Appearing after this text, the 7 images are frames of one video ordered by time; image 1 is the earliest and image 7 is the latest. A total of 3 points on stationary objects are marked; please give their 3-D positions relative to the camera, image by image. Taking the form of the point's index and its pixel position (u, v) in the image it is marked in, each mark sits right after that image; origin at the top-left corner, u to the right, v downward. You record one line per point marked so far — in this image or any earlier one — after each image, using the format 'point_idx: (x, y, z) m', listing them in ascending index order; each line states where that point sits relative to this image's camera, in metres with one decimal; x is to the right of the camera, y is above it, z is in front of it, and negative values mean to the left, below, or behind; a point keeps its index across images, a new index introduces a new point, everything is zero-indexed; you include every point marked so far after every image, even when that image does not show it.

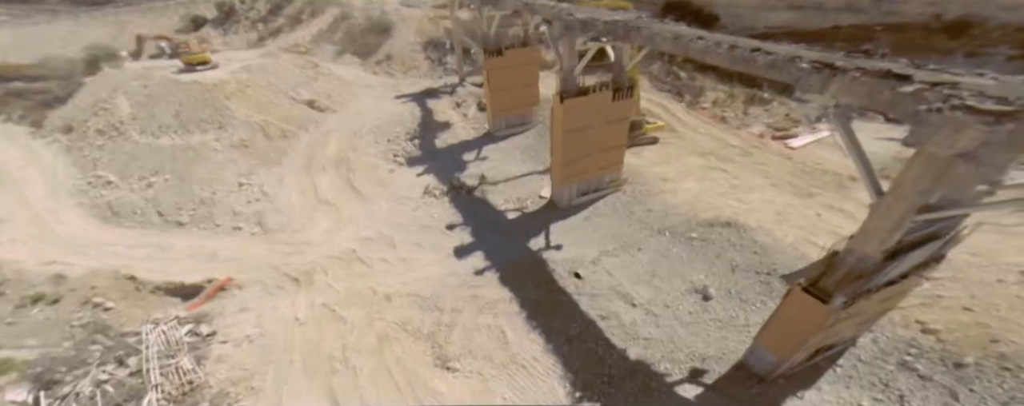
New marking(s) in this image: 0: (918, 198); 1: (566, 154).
0: (+3.5, +0.1, +3.6) m
1: (+1.3, +1.0, +9.0) m
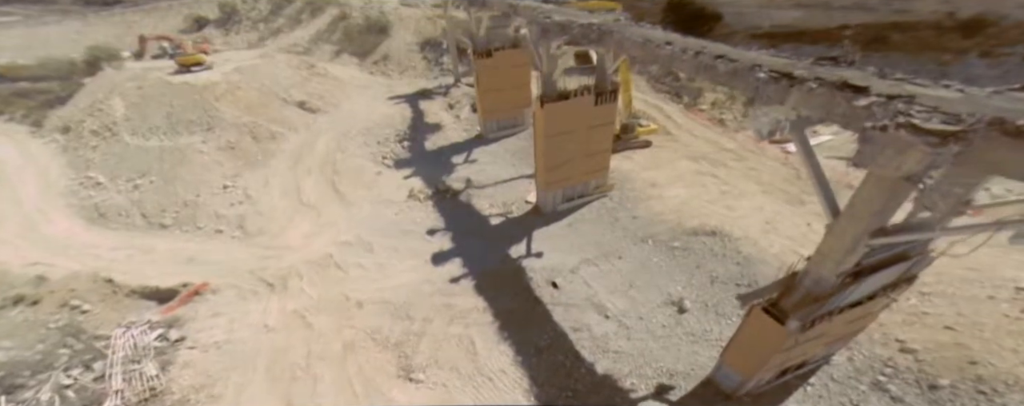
0: (+2.9, -0.1, +3.4) m
1: (+0.8, +0.9, +8.8) m
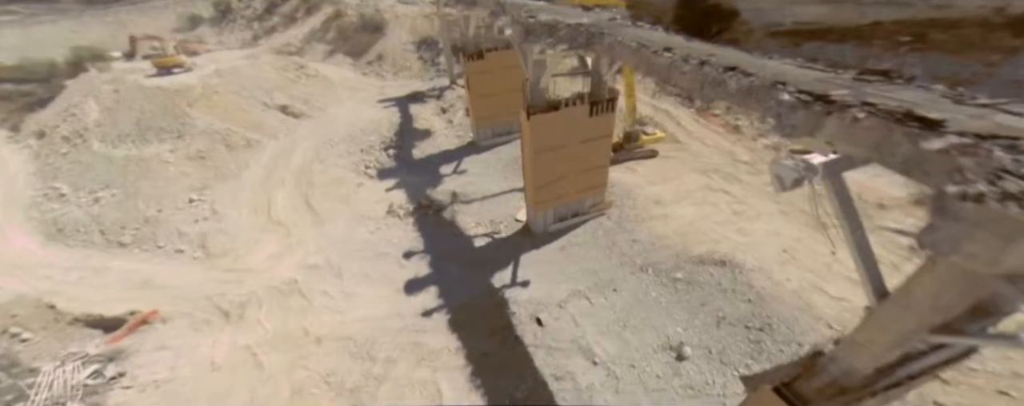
0: (+2.4, -0.6, +2.4) m
1: (+0.5, +0.5, +7.9) m
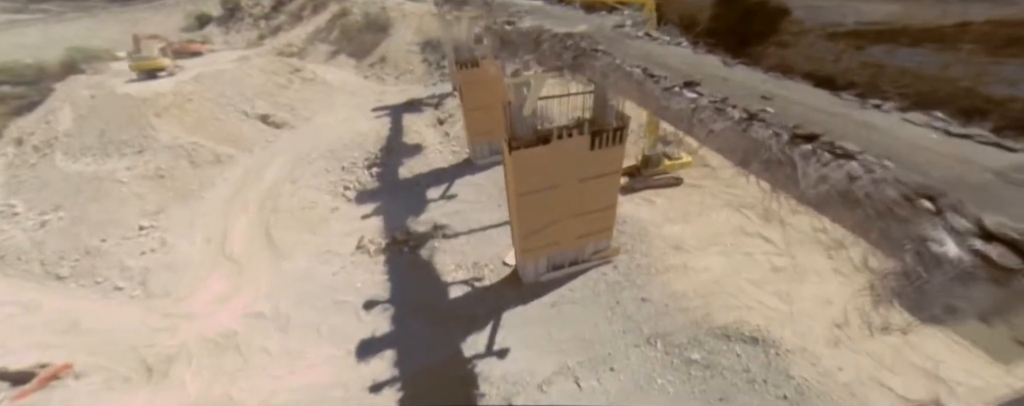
0: (+1.6, -1.5, +0.7) m
1: (+0.2, -0.3, +6.4) m
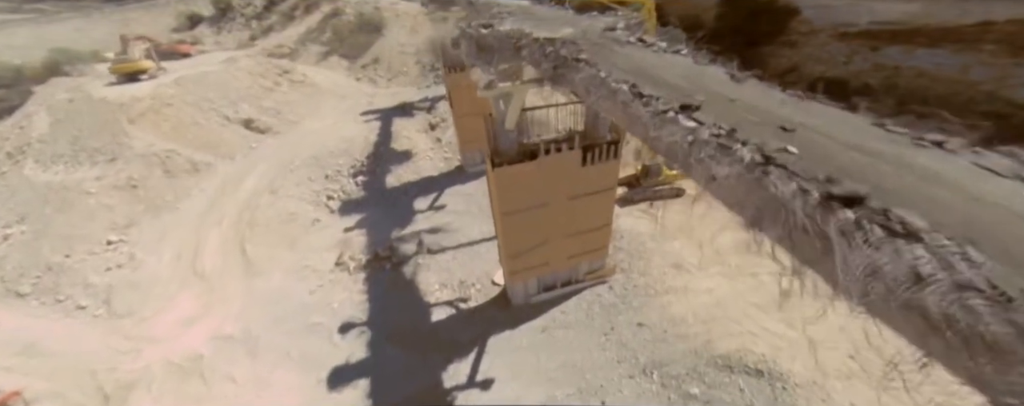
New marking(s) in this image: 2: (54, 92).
0: (+1.4, -1.8, +0.2) m
1: (0.0, -0.6, +5.8) m
2: (-12.3, +3.0, +11.2) m
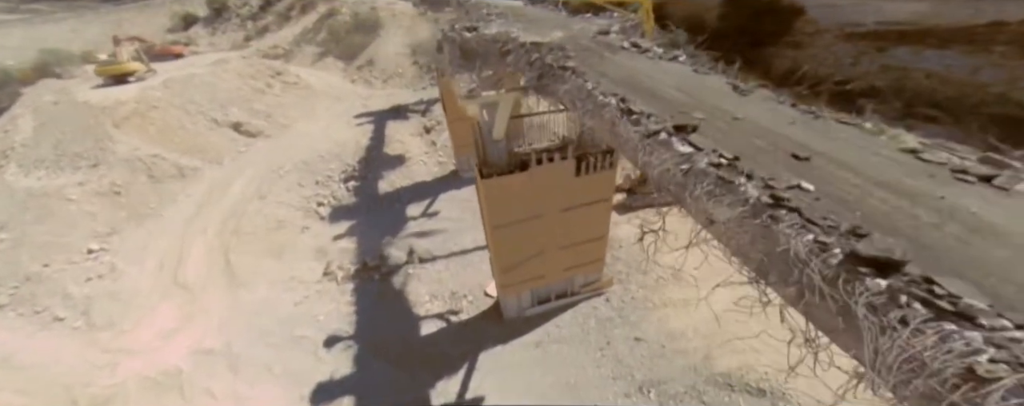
0: (+1.2, -2.0, -0.1) m
1: (-0.2, -0.7, +5.6) m
2: (-12.4, +2.9, +11.0) m
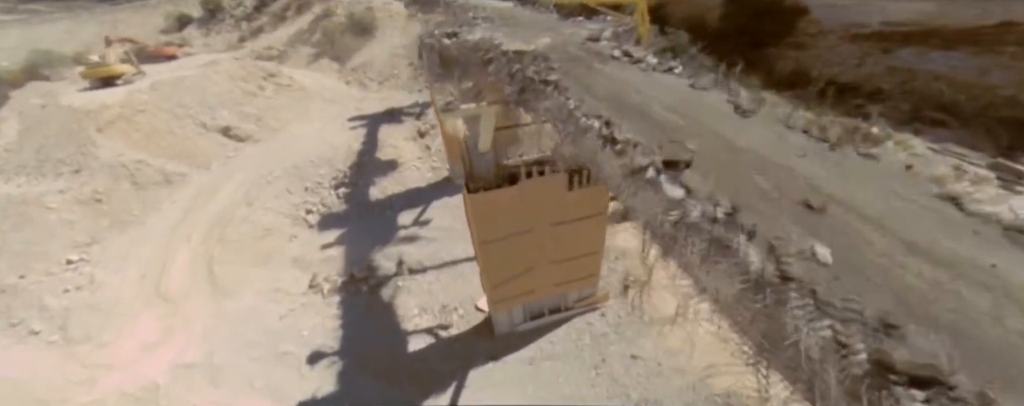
0: (+1.0, -2.1, -0.4) m
1: (-0.3, -0.9, +5.3) m
2: (-12.5, +2.7, +10.8) m
